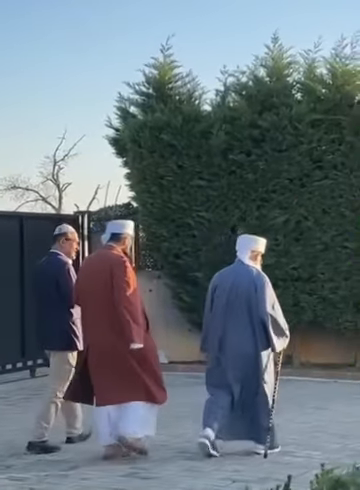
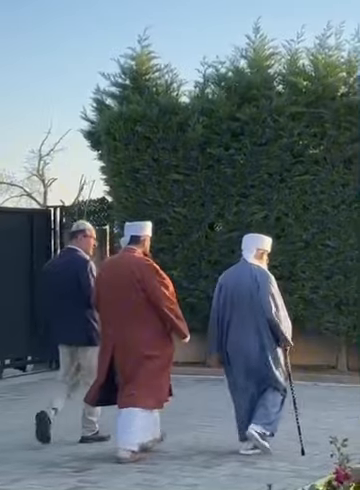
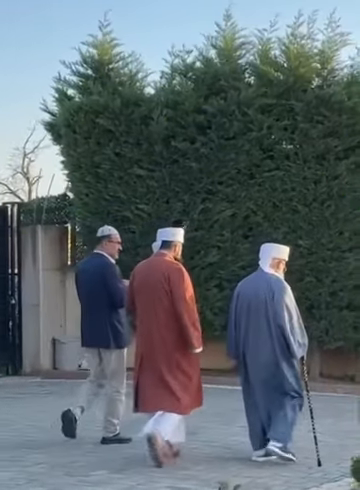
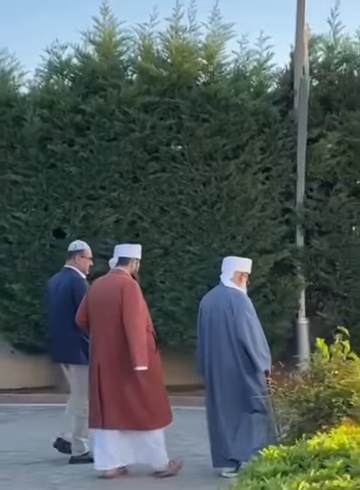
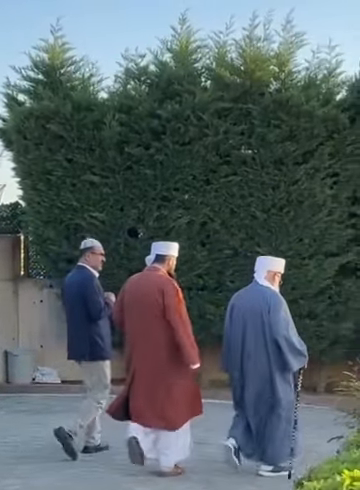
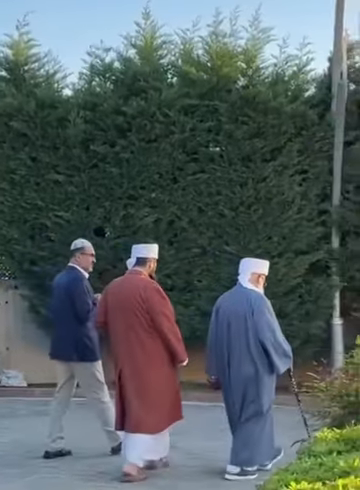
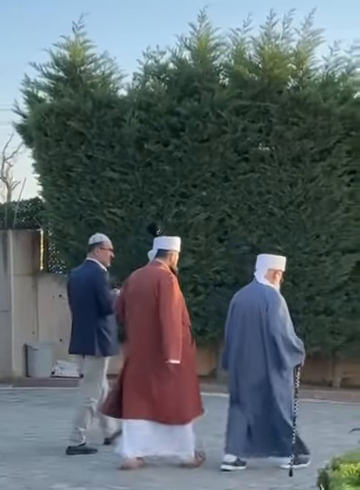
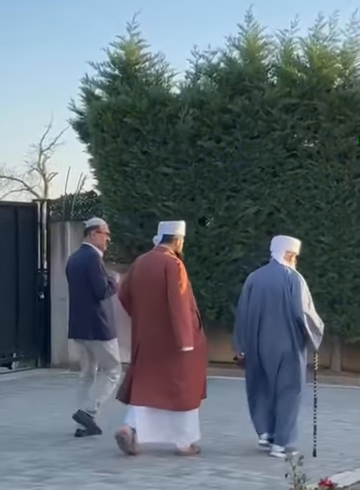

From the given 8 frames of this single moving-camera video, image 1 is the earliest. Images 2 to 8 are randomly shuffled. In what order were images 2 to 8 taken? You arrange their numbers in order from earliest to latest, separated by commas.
2, 8, 3, 7, 5, 6, 4
